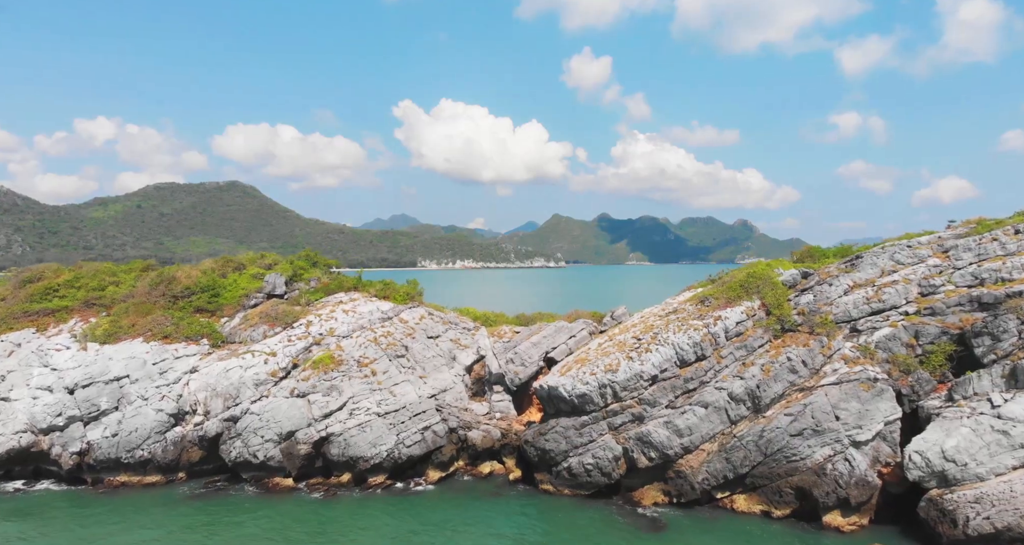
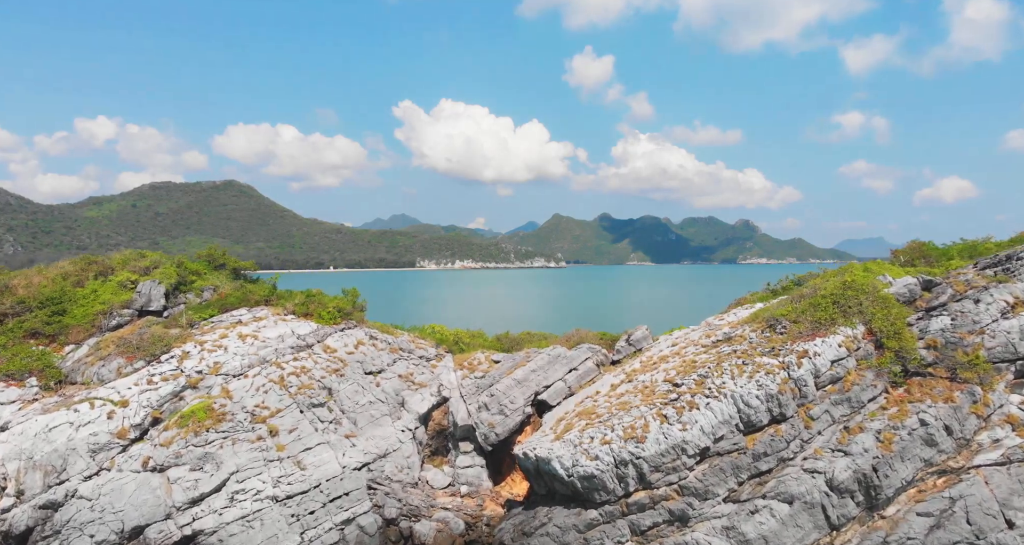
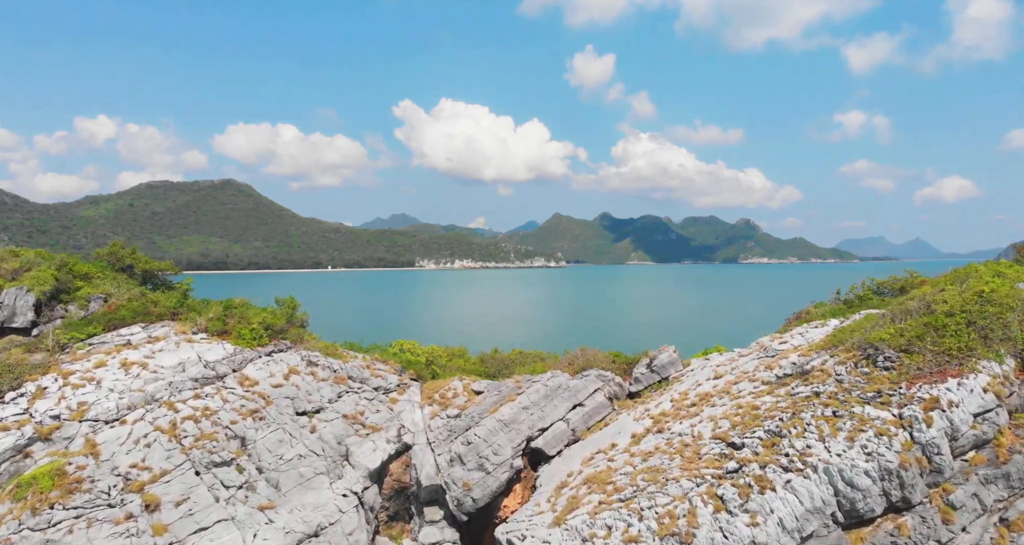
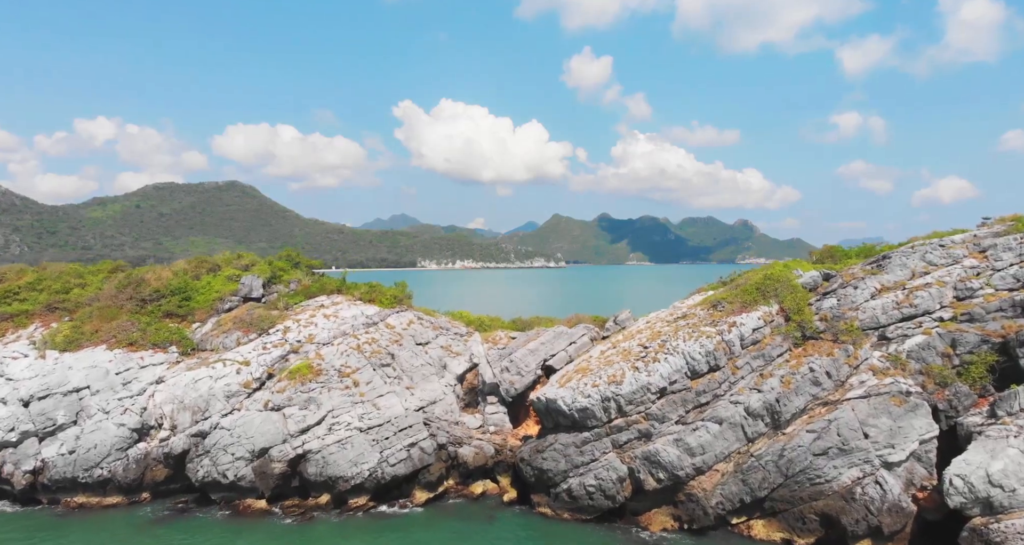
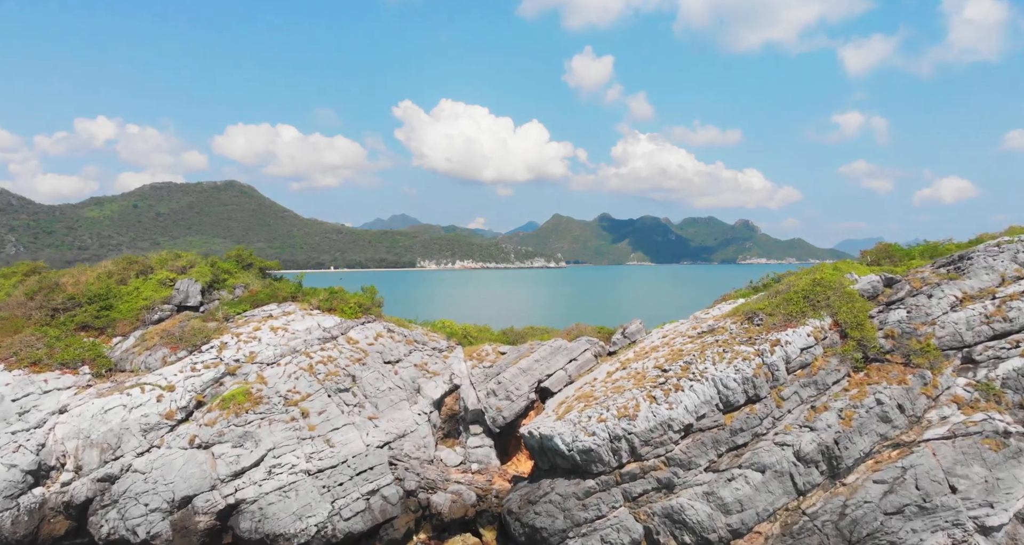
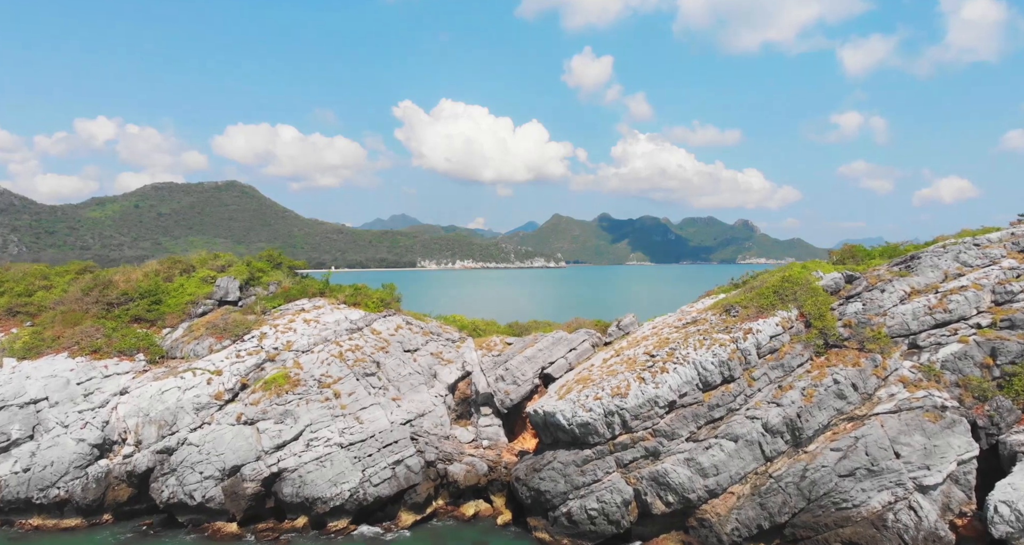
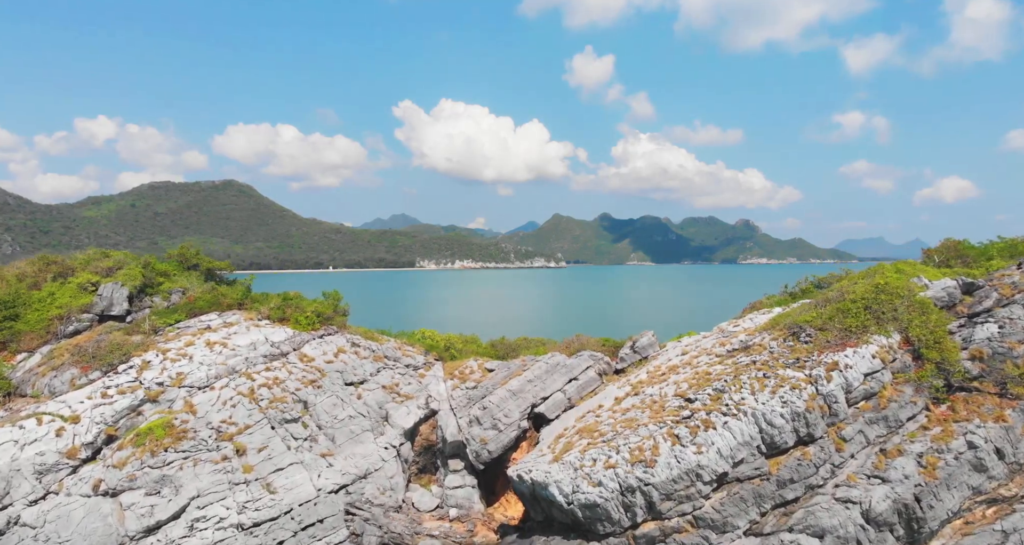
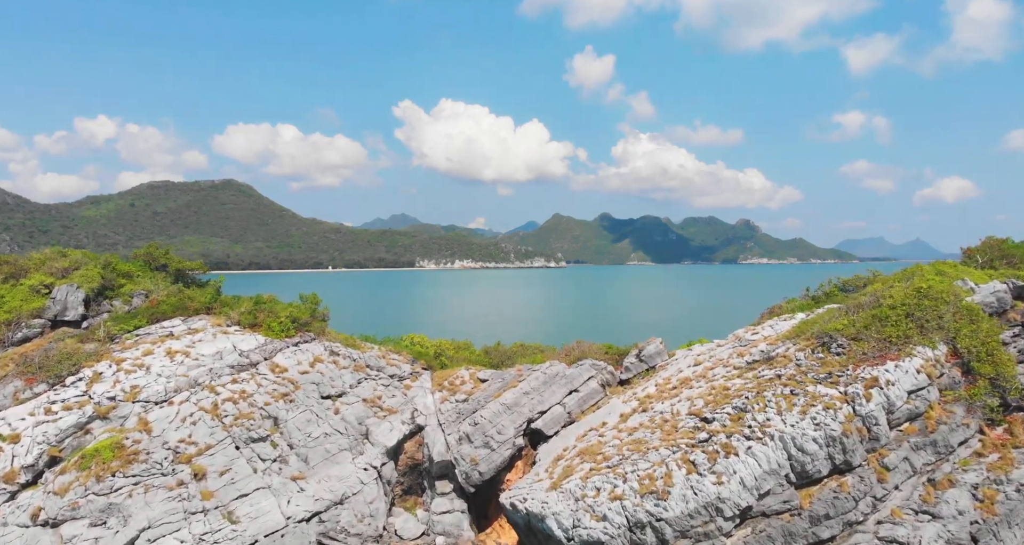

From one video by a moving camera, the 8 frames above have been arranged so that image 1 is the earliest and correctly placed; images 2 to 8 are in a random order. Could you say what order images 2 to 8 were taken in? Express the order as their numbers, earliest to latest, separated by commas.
4, 6, 5, 2, 7, 8, 3
